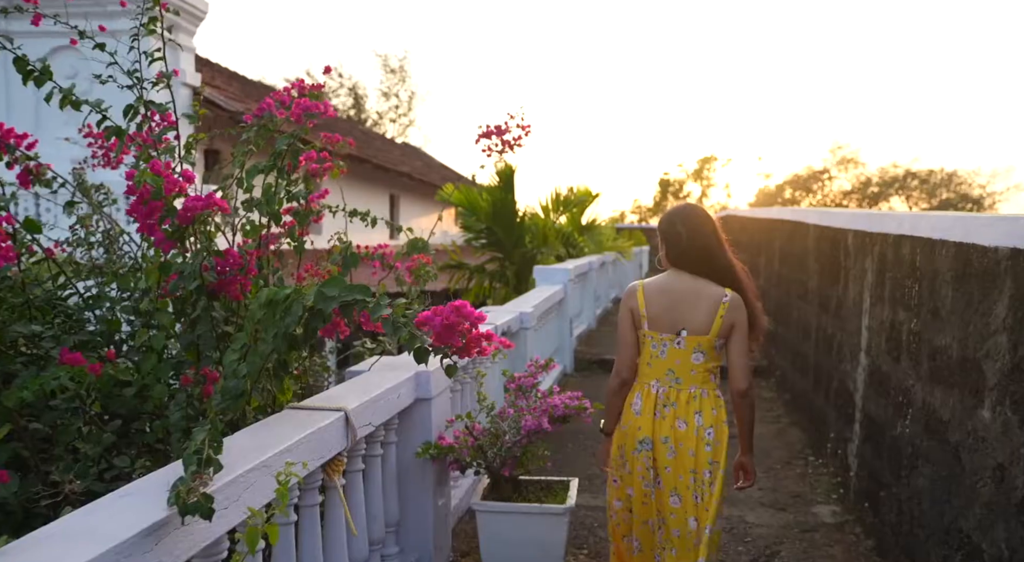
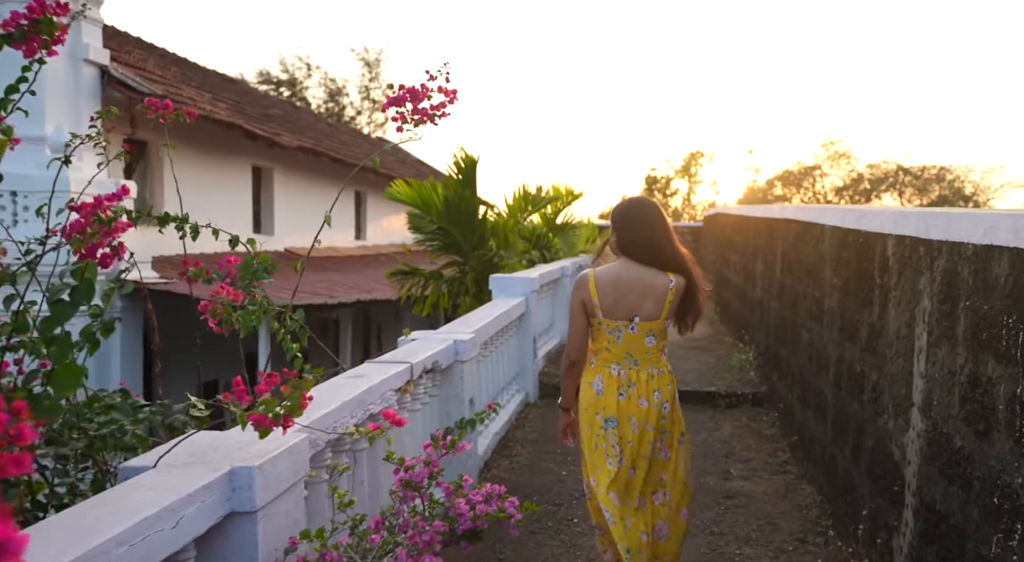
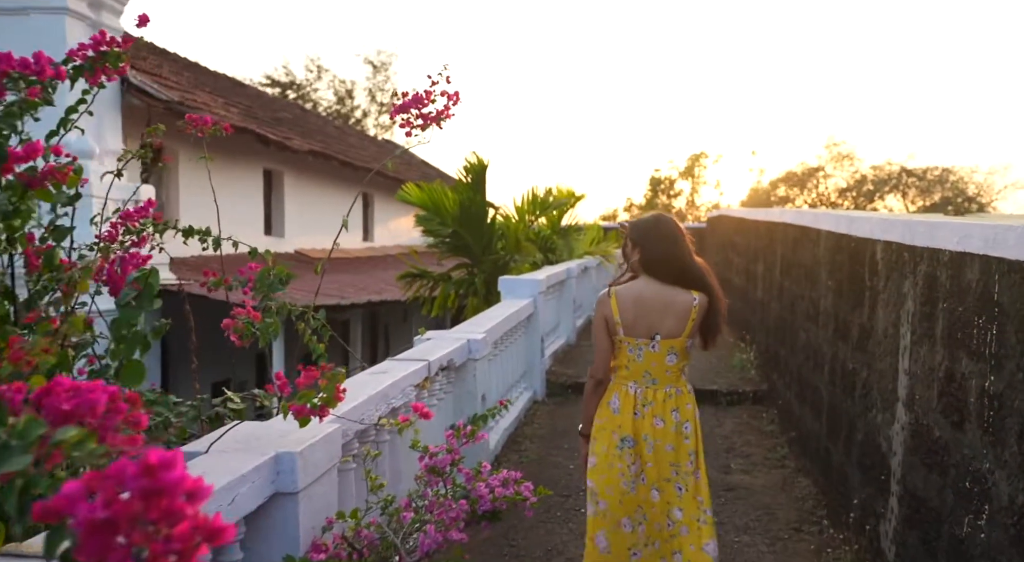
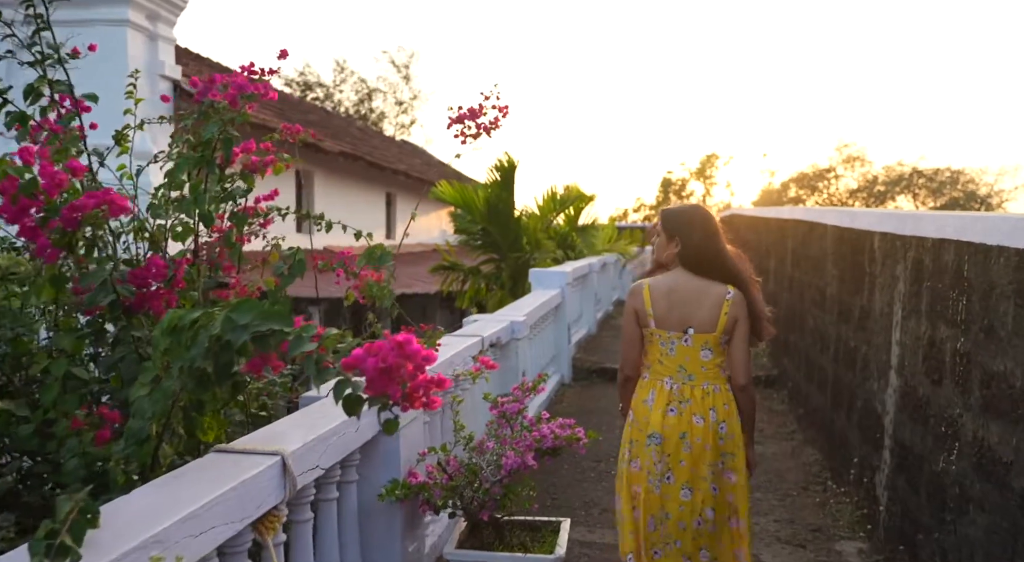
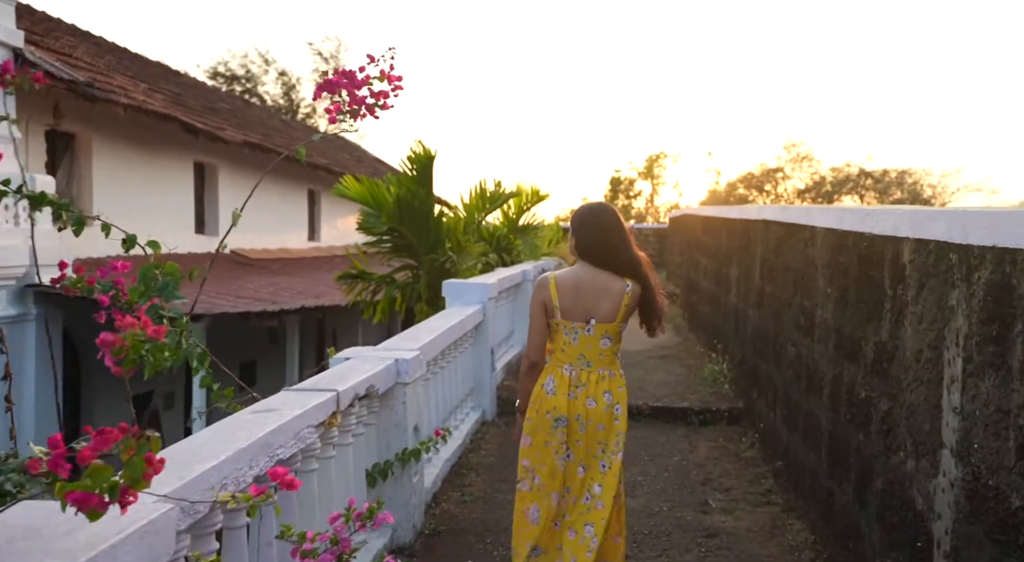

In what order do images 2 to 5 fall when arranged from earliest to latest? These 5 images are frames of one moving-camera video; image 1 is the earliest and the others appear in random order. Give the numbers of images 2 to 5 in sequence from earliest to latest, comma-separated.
4, 3, 2, 5
